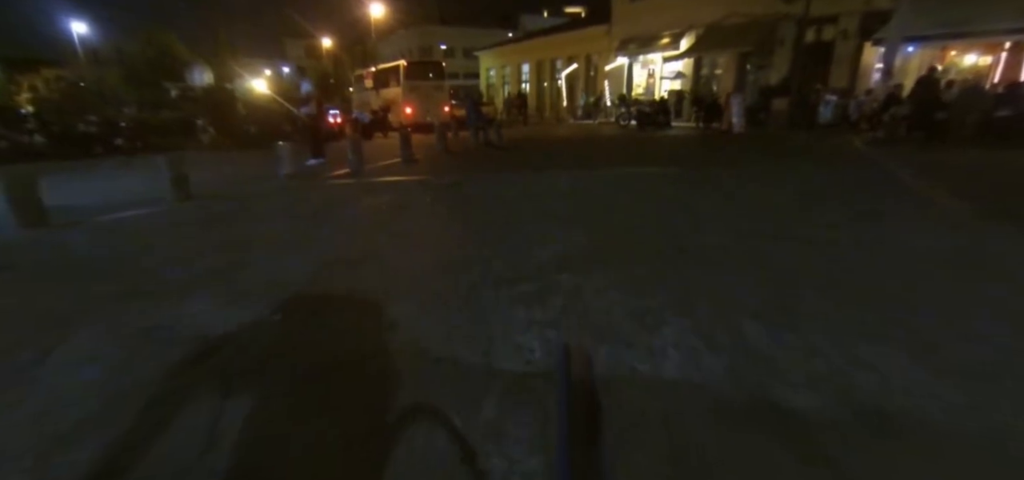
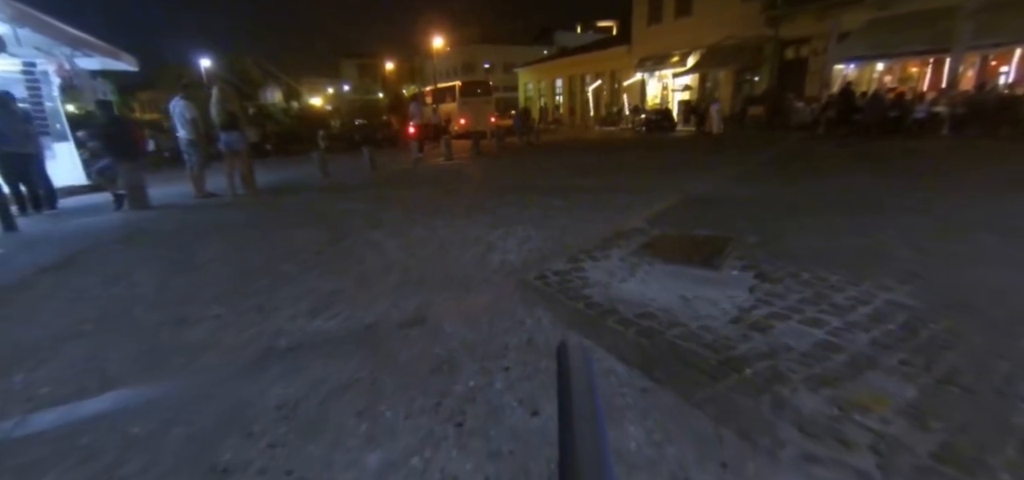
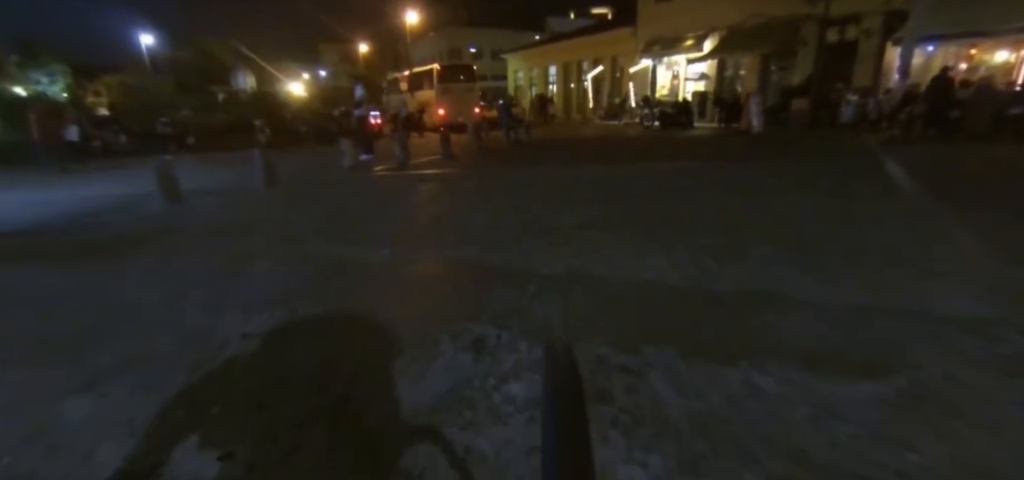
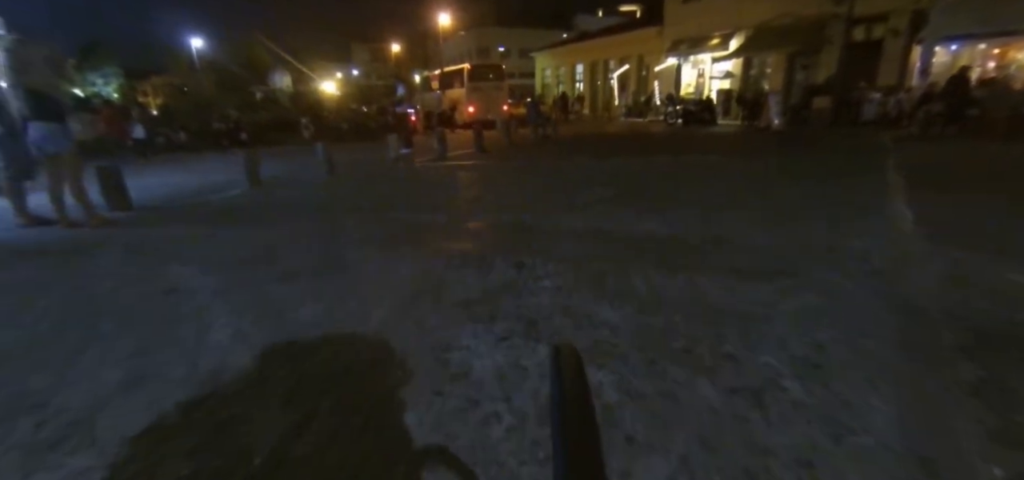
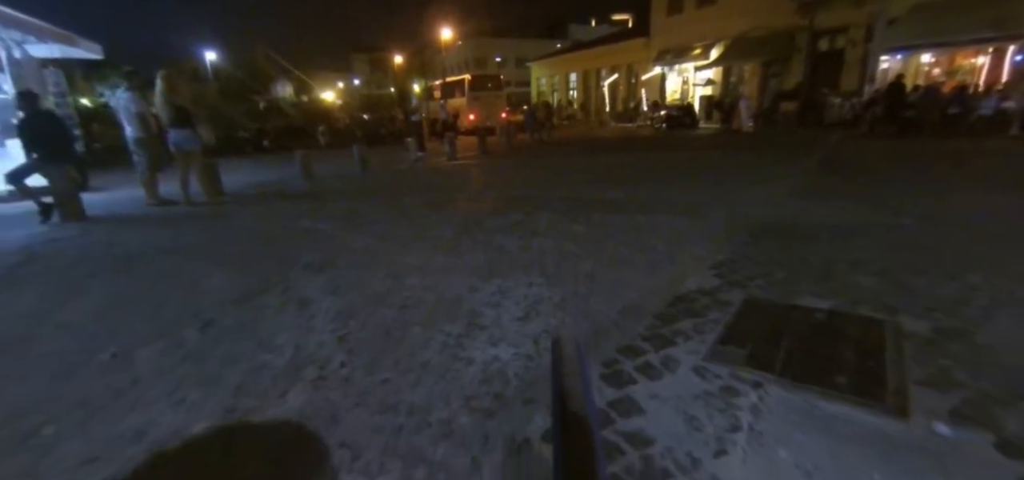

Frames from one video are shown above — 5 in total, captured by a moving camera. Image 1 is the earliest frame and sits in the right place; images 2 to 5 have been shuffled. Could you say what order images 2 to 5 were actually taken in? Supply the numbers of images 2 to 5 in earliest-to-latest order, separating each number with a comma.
3, 4, 5, 2
